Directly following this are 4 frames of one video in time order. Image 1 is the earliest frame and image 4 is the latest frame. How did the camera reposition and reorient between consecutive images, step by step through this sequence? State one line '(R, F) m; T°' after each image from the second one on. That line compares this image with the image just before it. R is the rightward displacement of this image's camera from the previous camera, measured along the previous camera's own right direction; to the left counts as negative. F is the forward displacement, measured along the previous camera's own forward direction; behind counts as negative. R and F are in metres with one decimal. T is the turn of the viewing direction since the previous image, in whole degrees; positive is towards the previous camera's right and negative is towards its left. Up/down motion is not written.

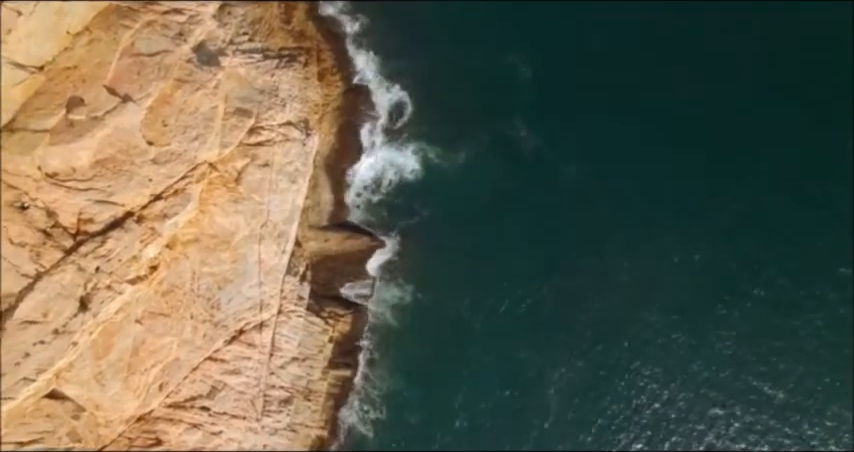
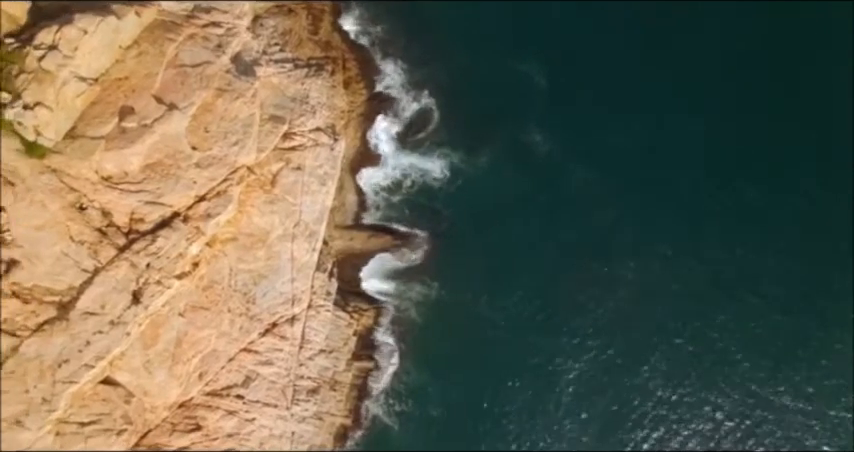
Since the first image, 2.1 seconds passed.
(-1.3, -3.0) m; 0°
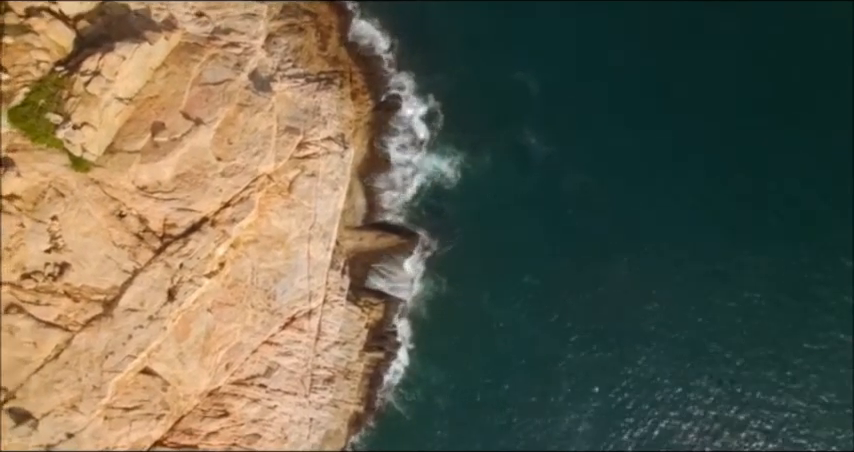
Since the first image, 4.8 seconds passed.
(-0.2, -4.3) m; 0°
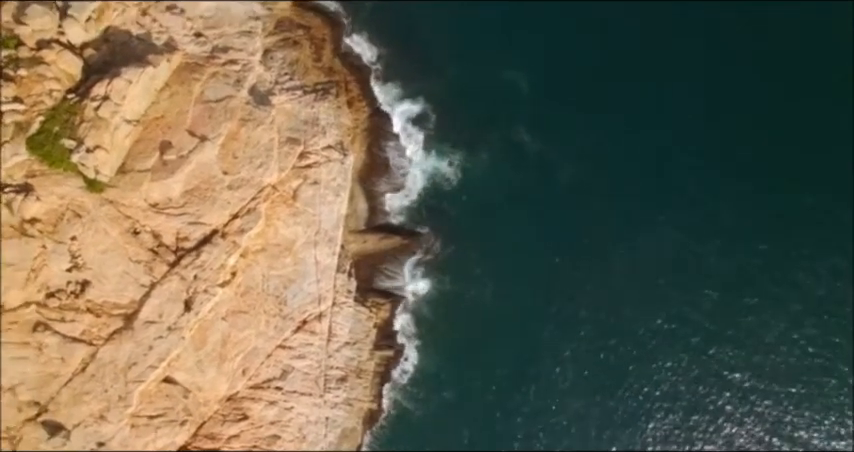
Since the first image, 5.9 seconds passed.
(0.0, -2.0) m; 0°
